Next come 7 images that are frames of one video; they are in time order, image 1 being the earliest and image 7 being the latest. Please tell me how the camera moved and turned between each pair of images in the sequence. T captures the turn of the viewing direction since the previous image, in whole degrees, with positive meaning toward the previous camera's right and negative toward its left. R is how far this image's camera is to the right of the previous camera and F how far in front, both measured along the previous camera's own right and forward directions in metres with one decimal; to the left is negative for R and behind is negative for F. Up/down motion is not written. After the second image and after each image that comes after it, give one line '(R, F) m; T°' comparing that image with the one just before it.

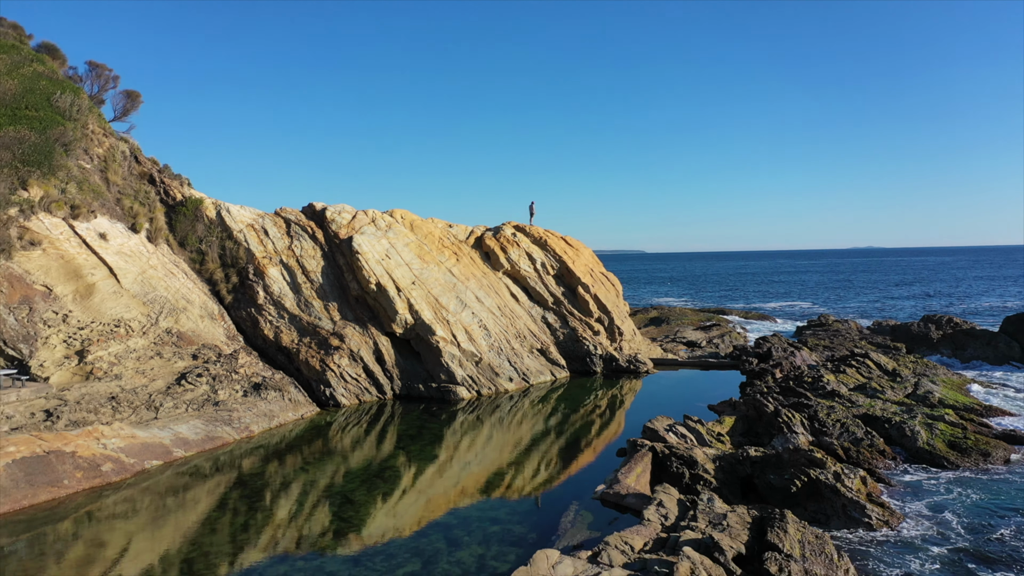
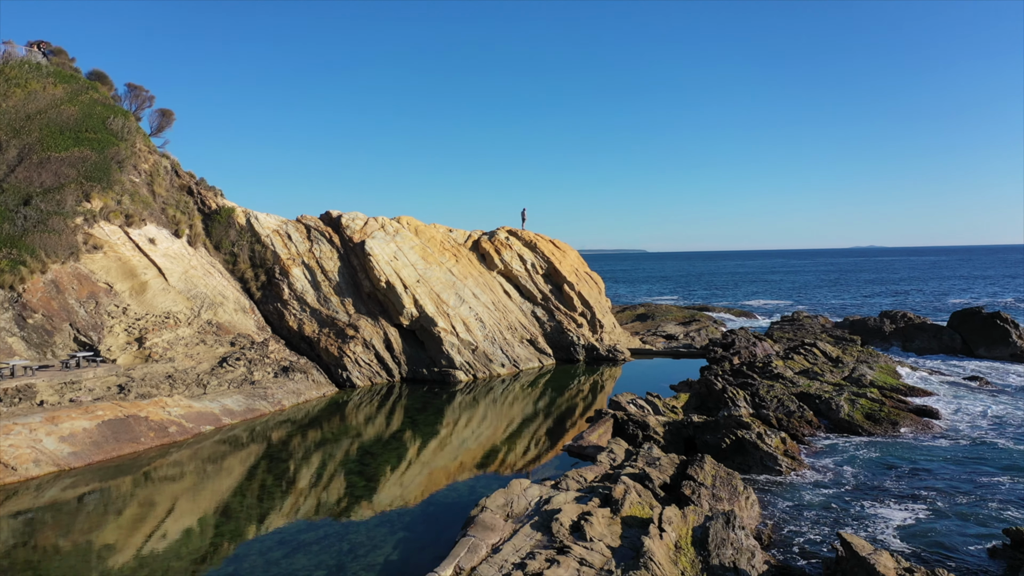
(+0.3, -3.0) m; 0°
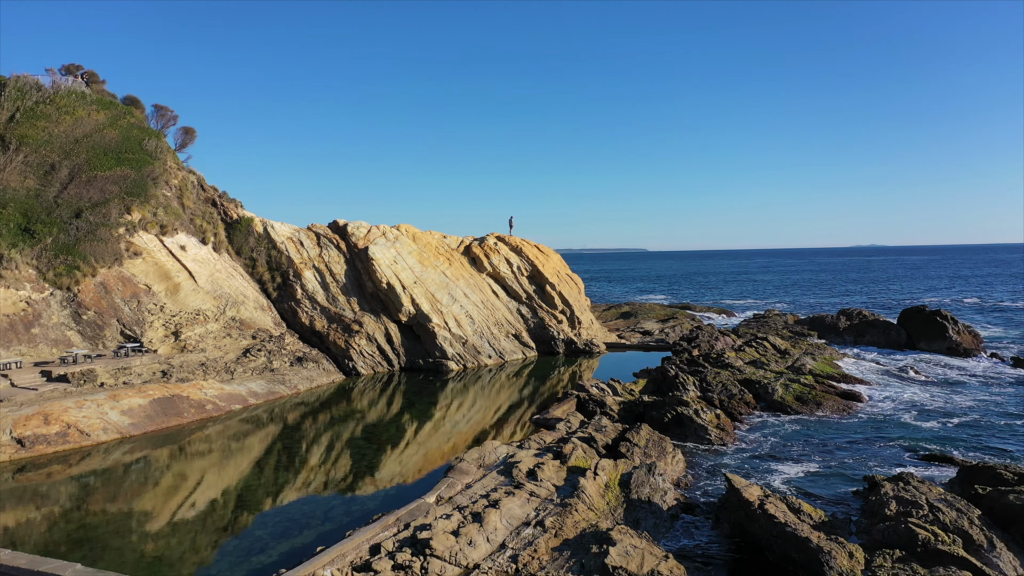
(+0.5, -3.1) m; 0°
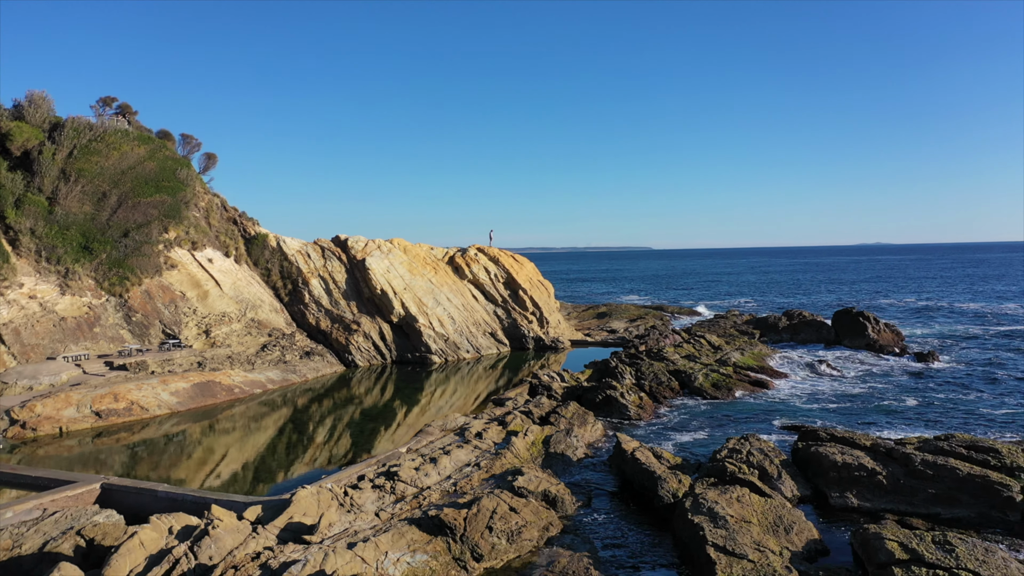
(+1.2, -4.8) m; 0°
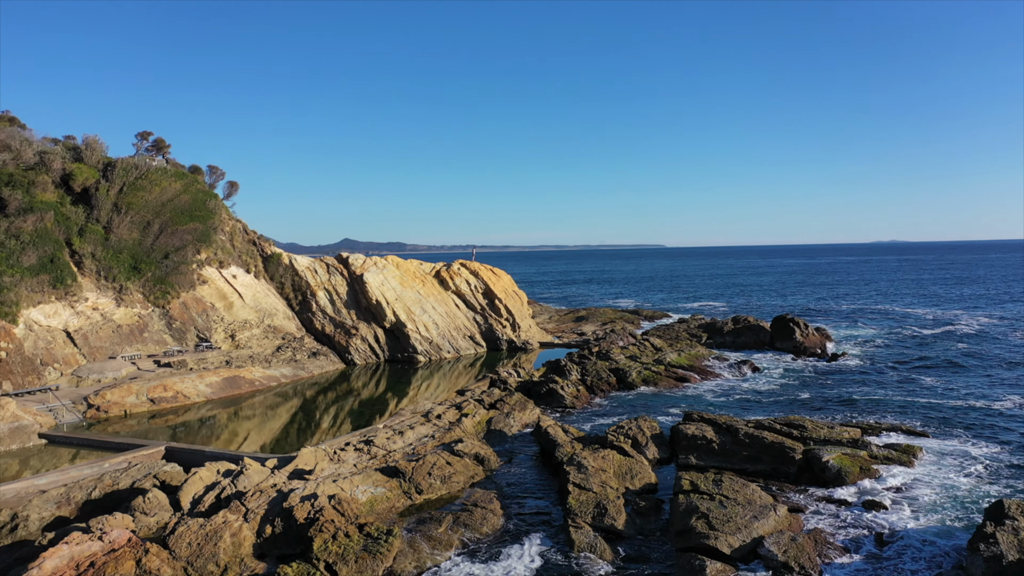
(+1.8, -5.9) m; -1°
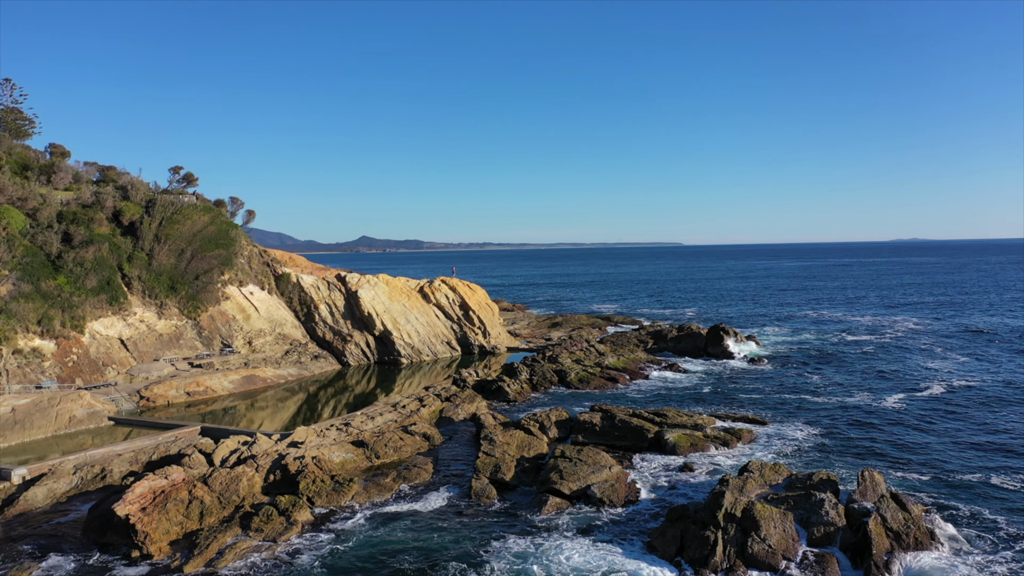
(+2.7, -7.6) m; -1°
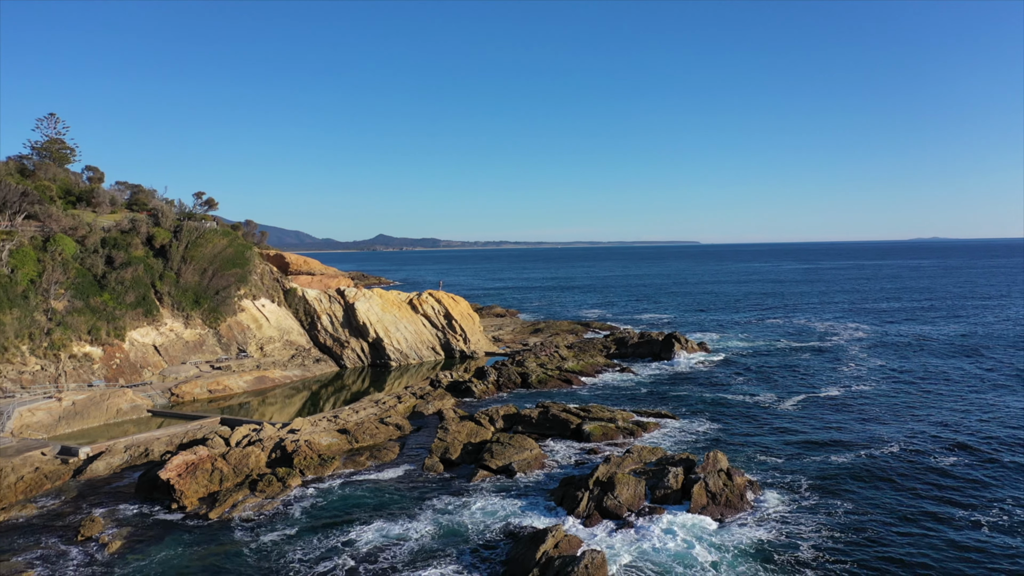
(+2.7, -7.0) m; -1°
